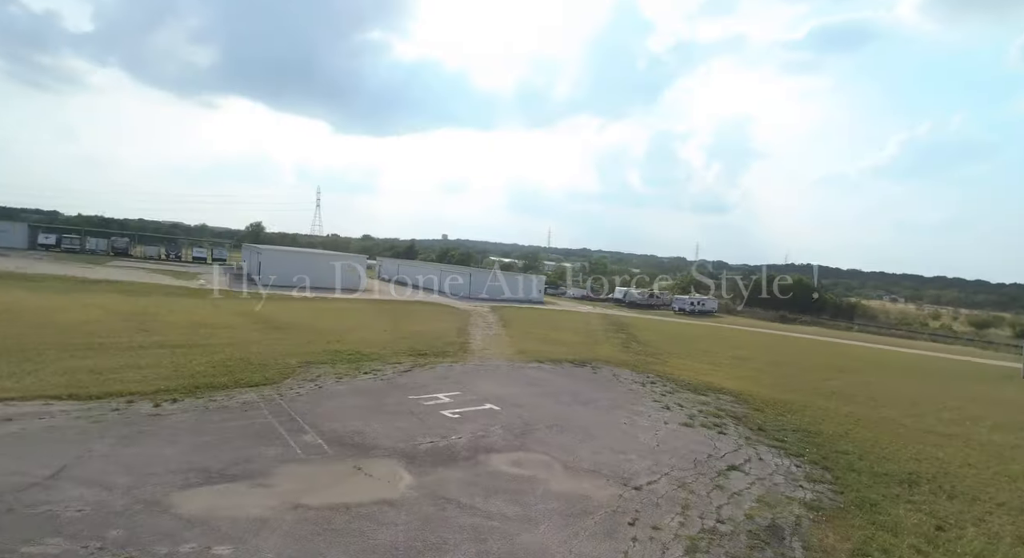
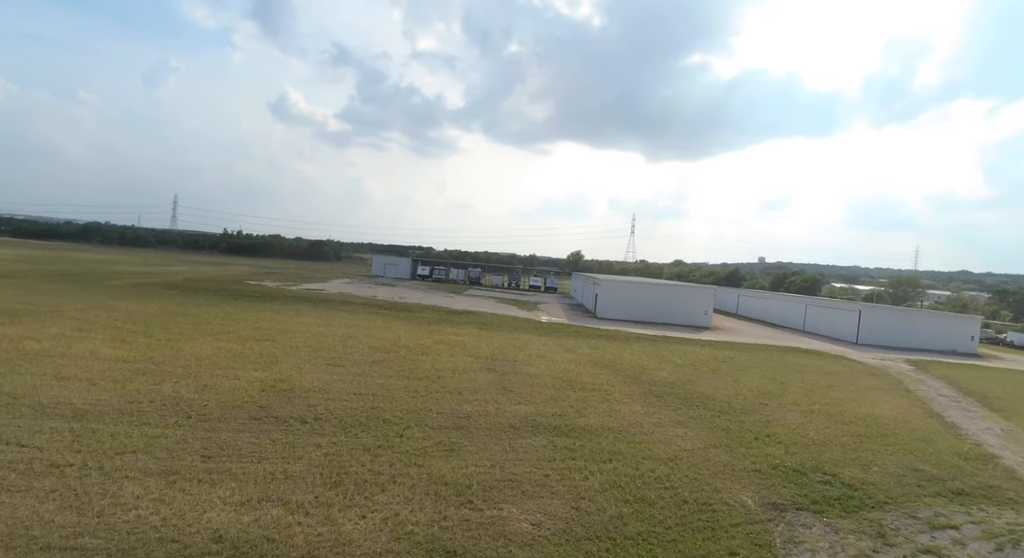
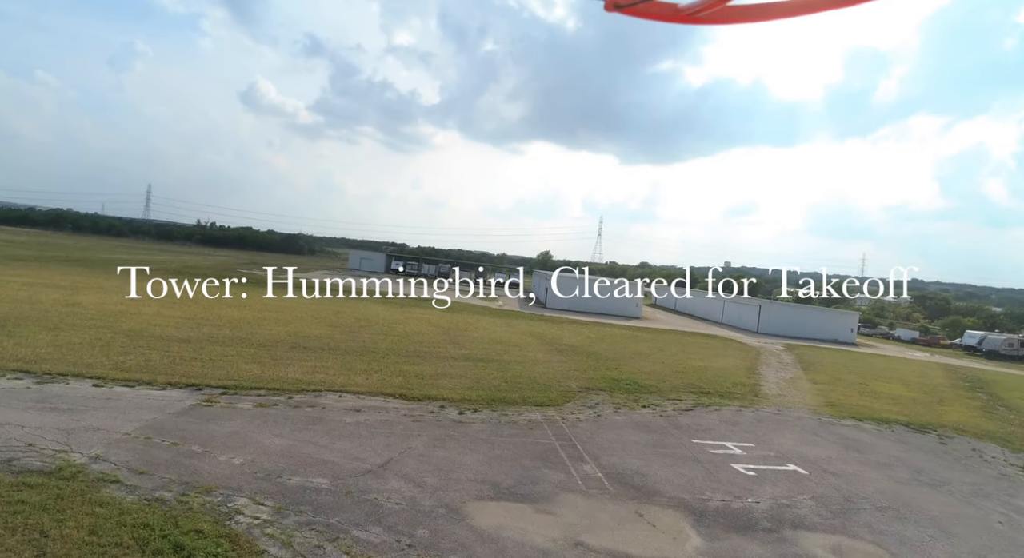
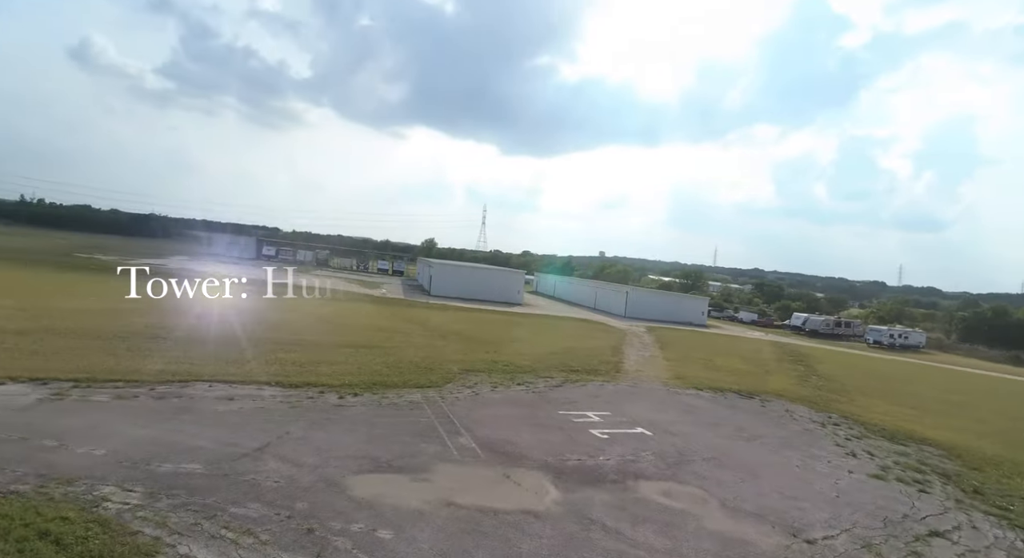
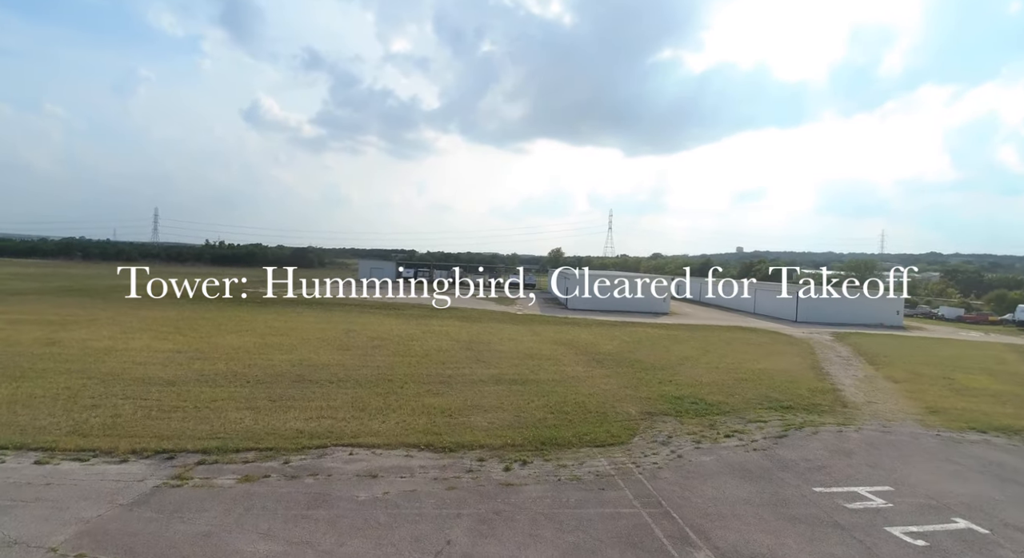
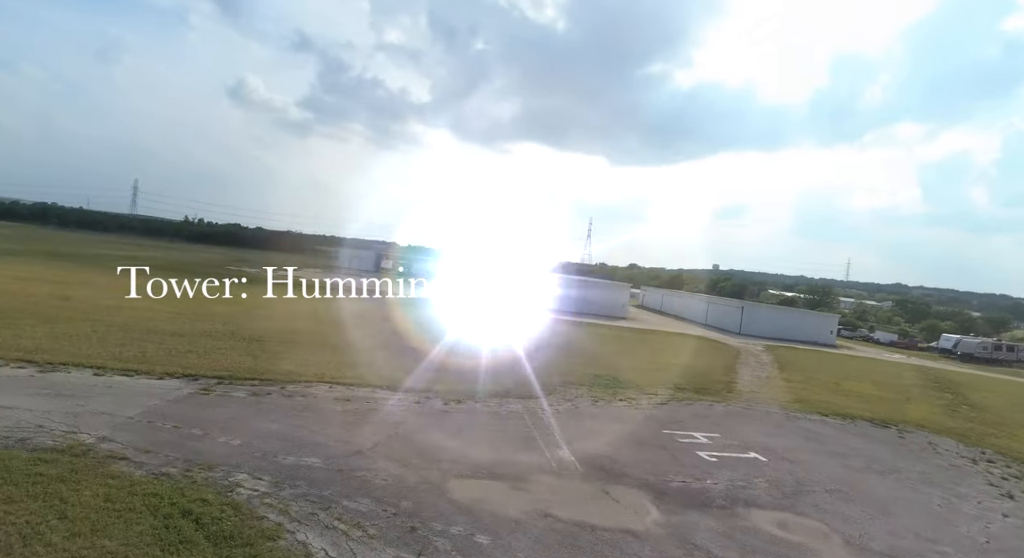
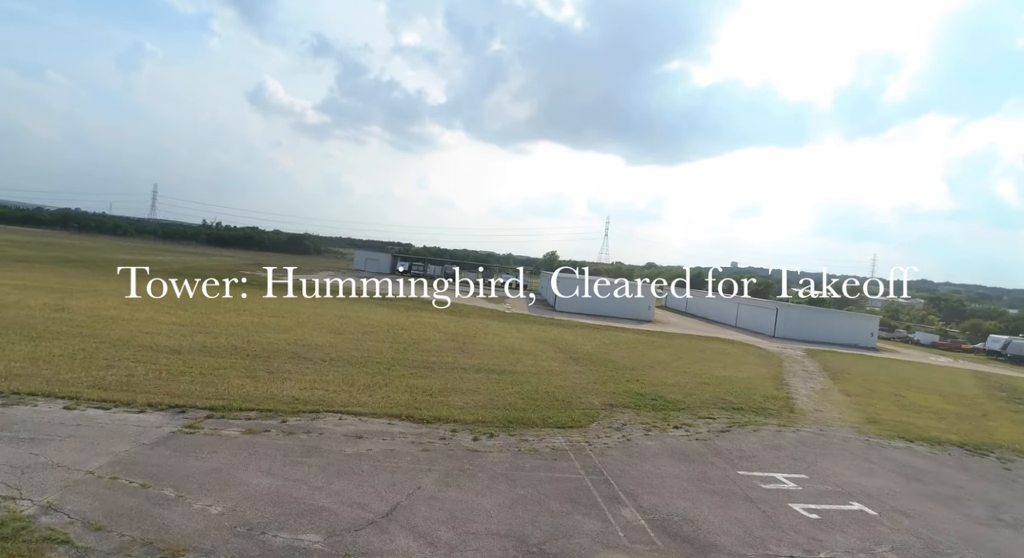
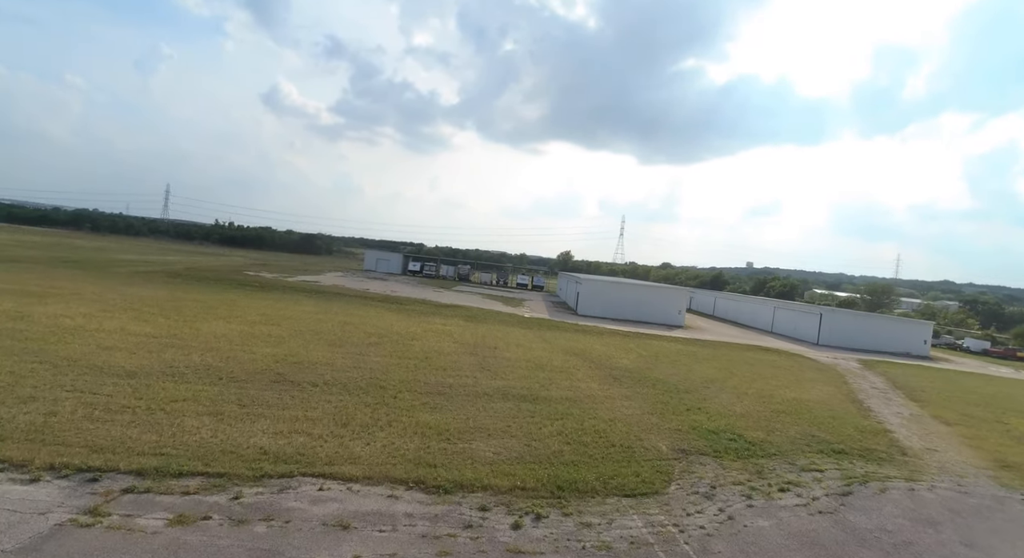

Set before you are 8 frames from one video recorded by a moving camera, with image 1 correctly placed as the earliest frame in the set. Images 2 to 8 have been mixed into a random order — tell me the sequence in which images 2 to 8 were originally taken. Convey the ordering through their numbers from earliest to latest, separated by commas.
4, 6, 3, 7, 5, 8, 2
